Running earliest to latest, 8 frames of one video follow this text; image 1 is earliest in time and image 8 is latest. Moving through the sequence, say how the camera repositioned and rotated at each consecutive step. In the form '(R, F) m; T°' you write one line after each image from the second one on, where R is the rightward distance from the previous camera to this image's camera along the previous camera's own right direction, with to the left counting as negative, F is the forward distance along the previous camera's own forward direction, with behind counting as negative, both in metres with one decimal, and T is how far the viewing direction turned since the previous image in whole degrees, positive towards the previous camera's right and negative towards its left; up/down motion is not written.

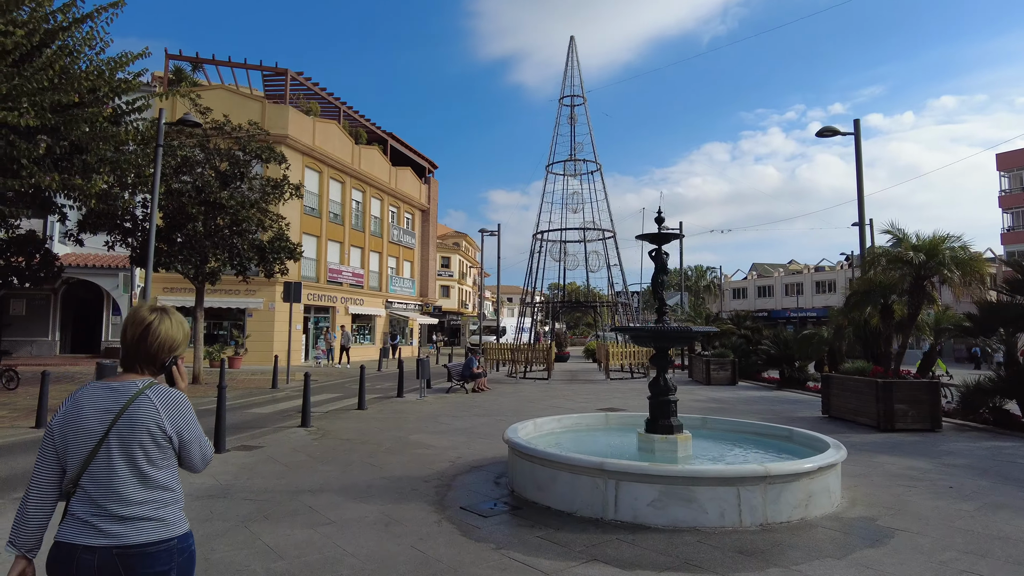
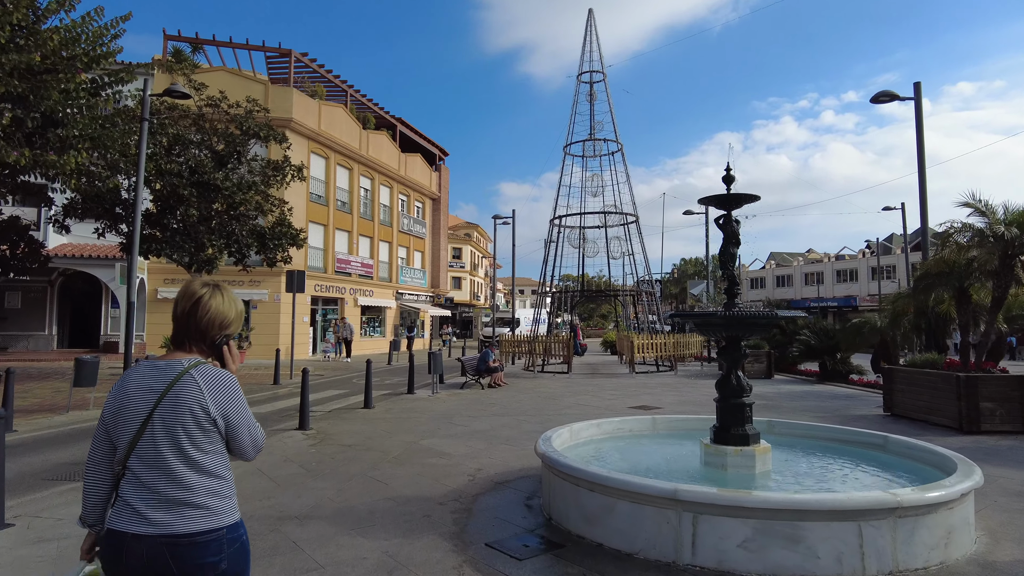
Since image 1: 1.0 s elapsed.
(-0.2, +1.3) m; -1°
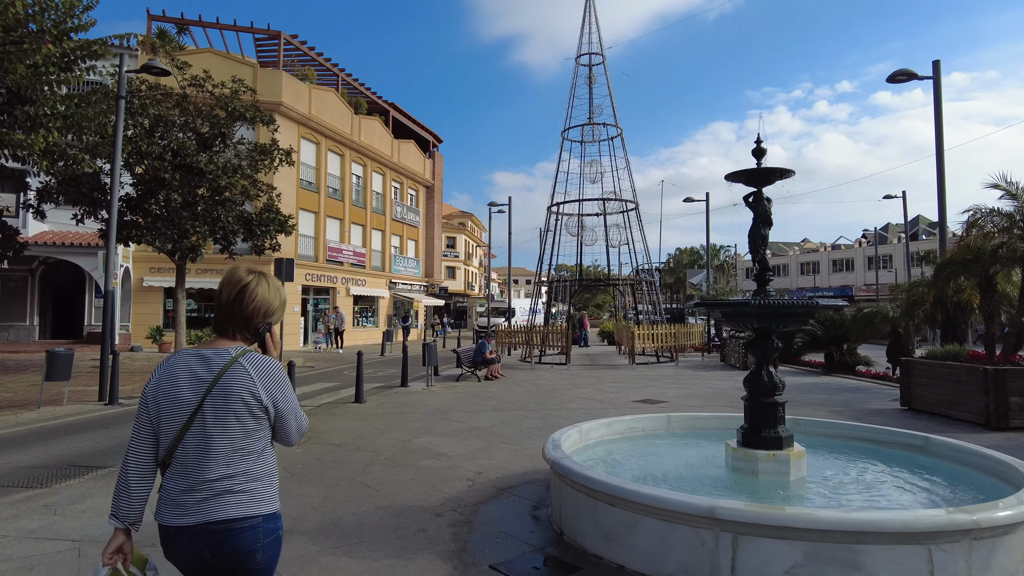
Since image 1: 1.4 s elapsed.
(-0.1, +0.6) m; +1°
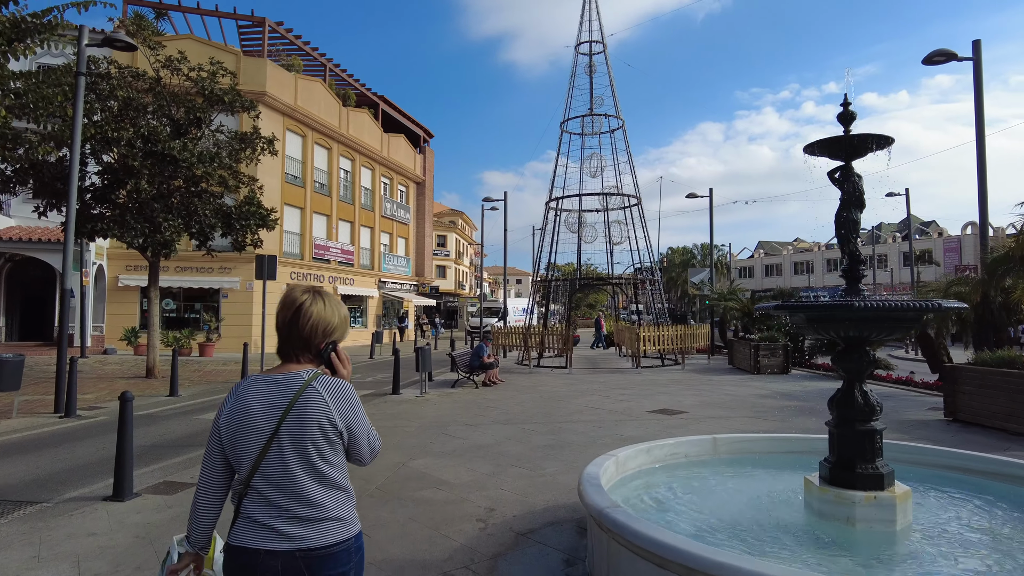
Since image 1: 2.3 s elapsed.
(-0.2, +1.1) m; +1°
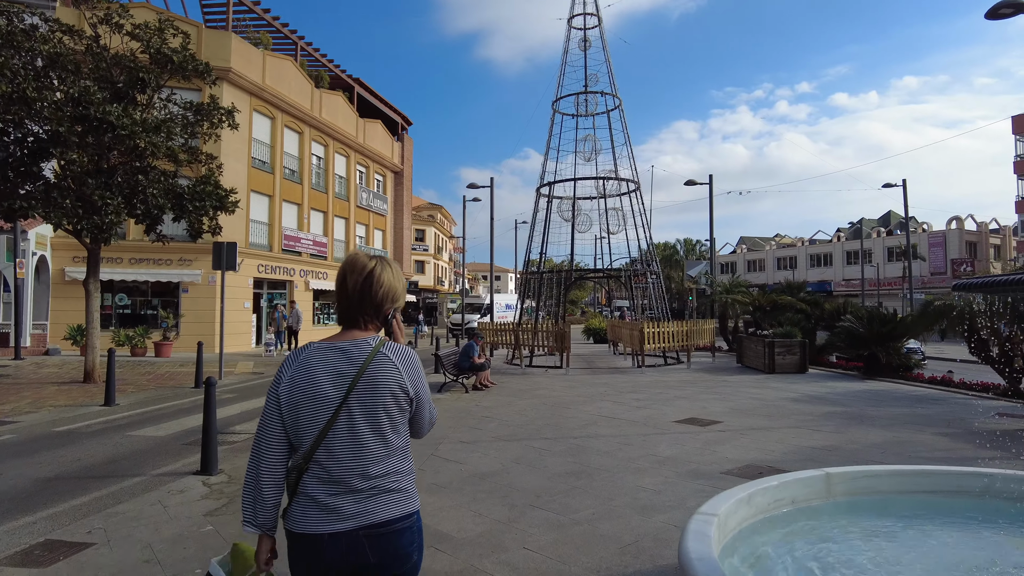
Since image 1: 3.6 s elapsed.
(-0.3, +1.7) m; +2°
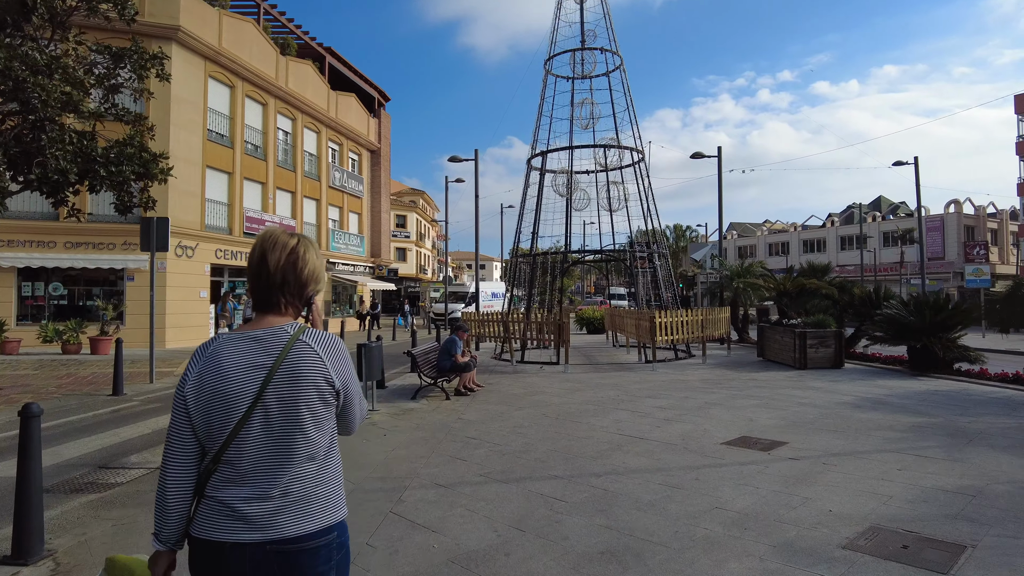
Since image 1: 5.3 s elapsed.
(-0.1, +2.3) m; +1°
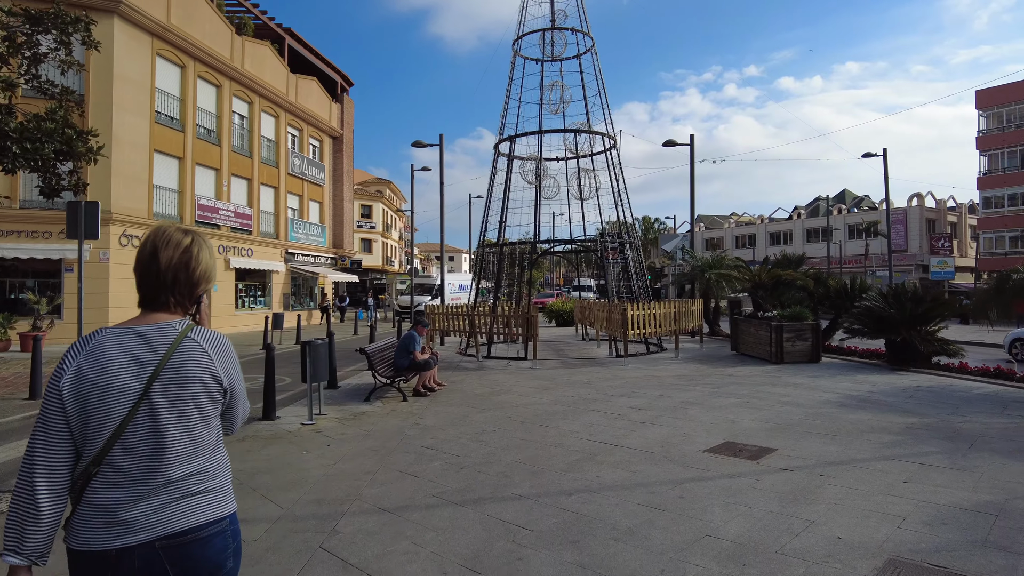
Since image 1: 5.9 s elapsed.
(+0.1, +0.8) m; +3°
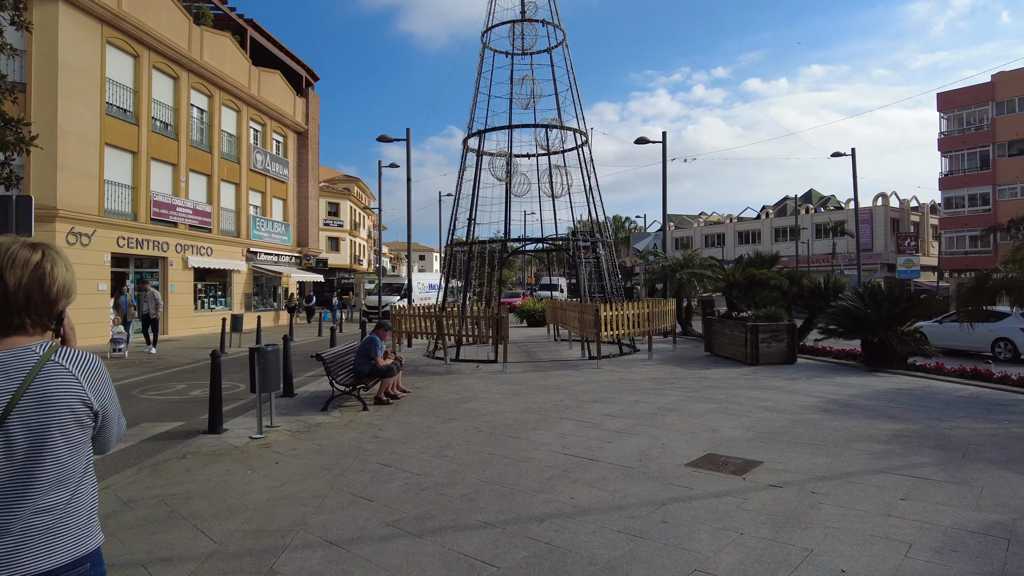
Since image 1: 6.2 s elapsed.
(0.0, +0.5) m; +2°
